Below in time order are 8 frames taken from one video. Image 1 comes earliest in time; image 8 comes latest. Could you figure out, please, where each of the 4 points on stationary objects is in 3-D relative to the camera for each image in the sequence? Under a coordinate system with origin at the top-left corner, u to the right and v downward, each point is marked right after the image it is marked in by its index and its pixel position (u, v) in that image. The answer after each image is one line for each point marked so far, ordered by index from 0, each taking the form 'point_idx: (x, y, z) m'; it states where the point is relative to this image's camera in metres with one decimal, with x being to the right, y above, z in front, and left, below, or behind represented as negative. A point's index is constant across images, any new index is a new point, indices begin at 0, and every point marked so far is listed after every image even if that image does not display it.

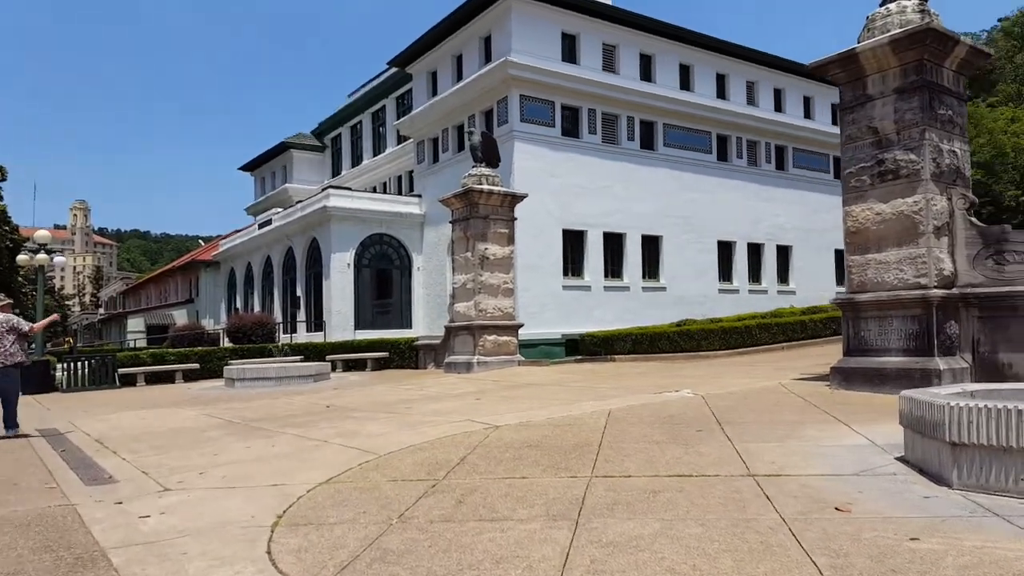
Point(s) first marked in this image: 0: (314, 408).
0: (-3.1, -1.9, +11.7) m
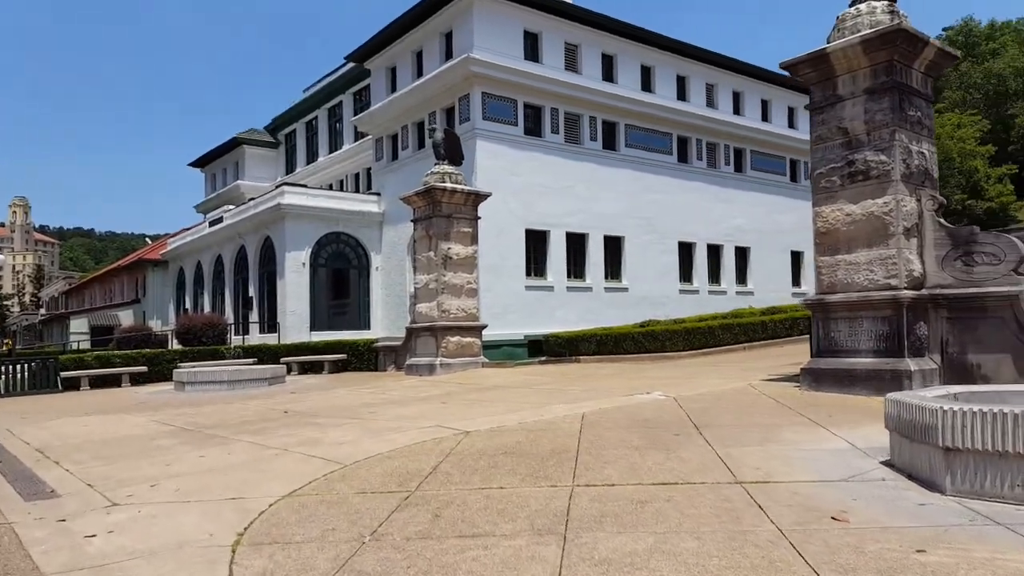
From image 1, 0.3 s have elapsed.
0: (-3.6, -1.9, +11.2) m
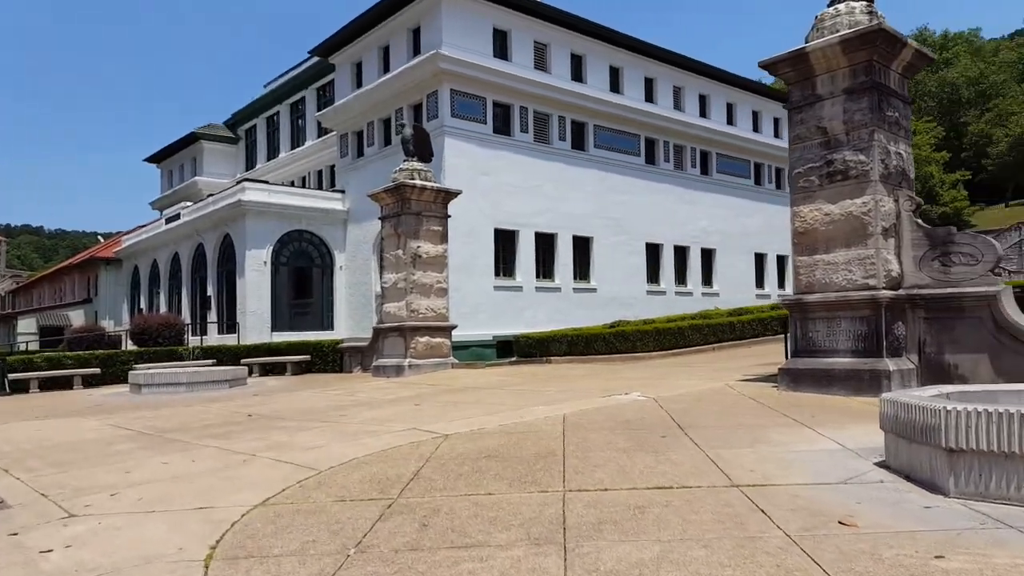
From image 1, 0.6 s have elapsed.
0: (-4.0, -1.9, +10.8) m
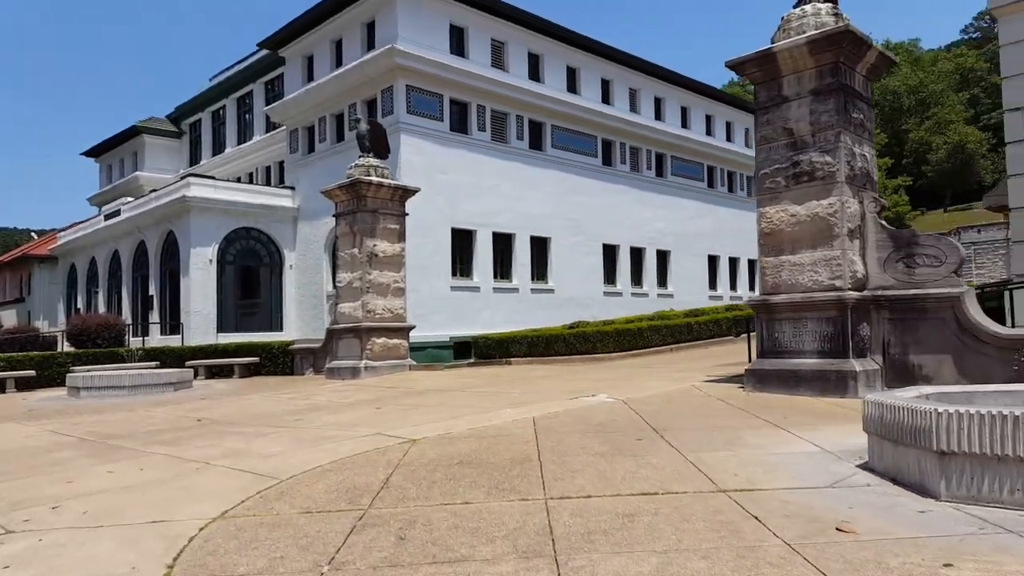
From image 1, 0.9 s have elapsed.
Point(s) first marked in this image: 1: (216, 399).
0: (-4.5, -1.8, +10.2) m
1: (-5.1, -1.9, +13.0) m
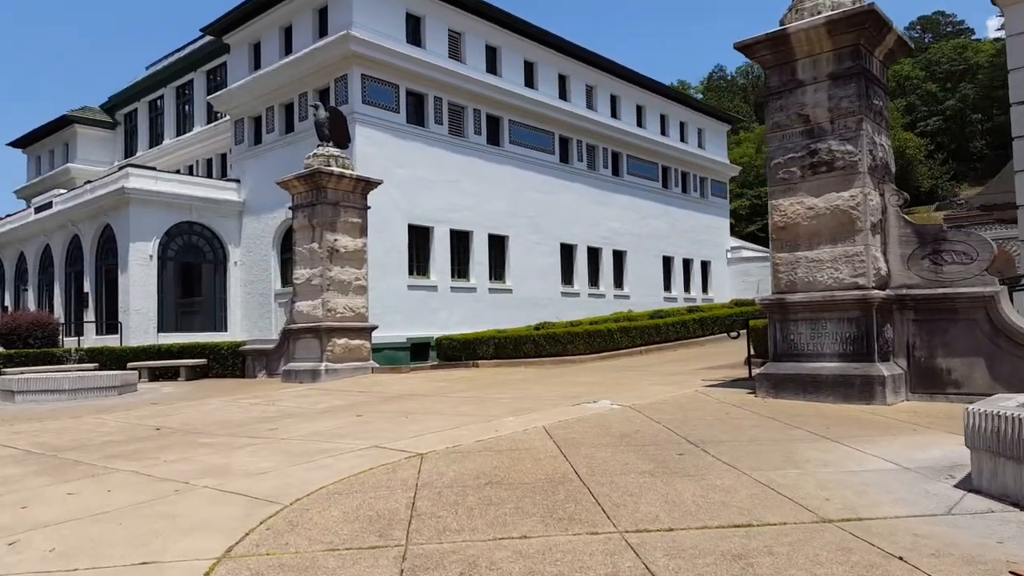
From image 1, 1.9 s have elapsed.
0: (-4.5, -1.8, +9.0) m
1: (-5.4, -1.9, +11.6) m
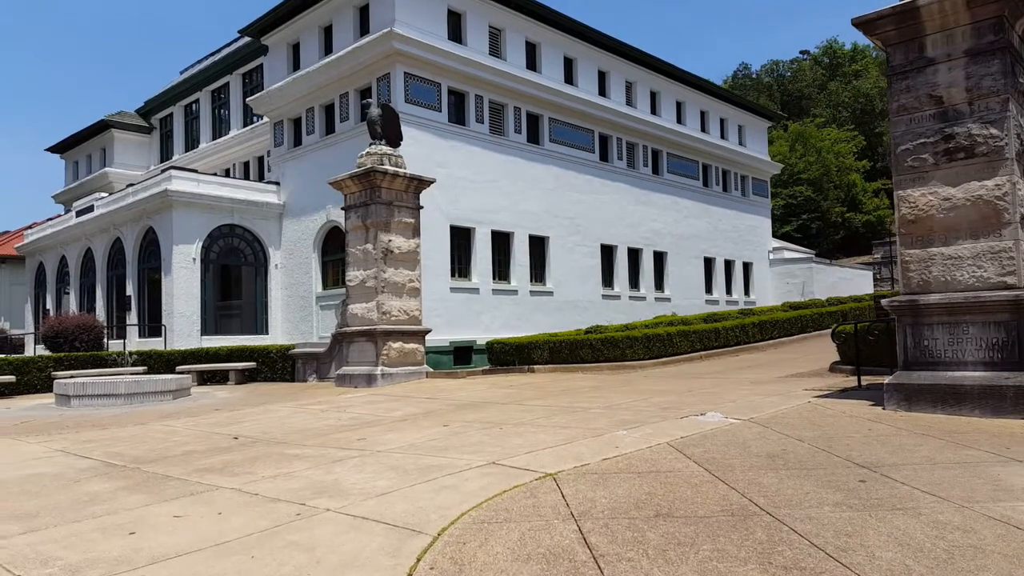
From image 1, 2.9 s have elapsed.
0: (-3.3, -1.8, +8.3) m
1: (-4.1, -1.9, +11.0) m
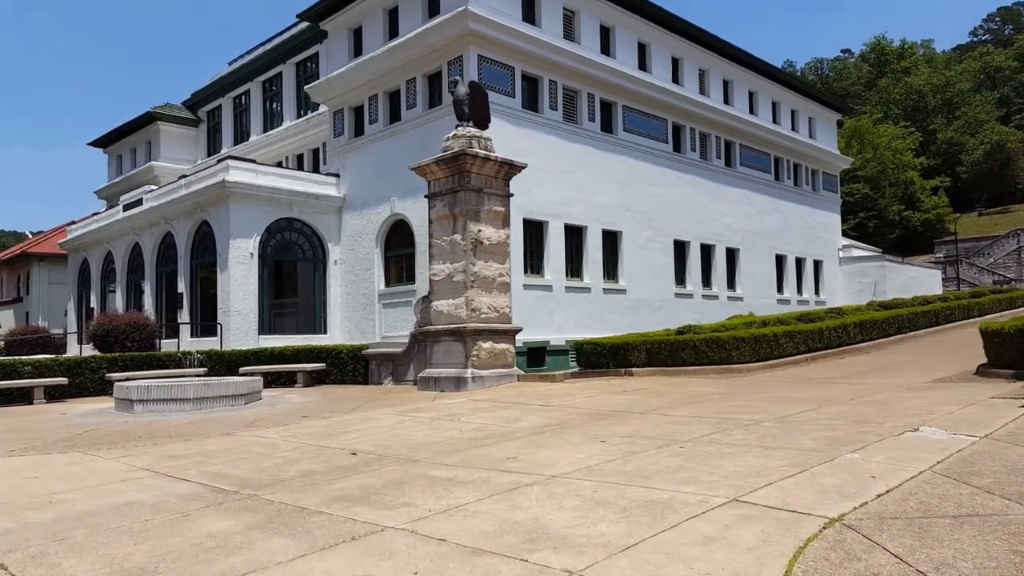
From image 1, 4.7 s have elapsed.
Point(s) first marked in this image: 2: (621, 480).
0: (-1.6, -1.7, +6.9) m
1: (-2.3, -1.8, +9.6) m
2: (+0.8, -1.4, +5.4) m
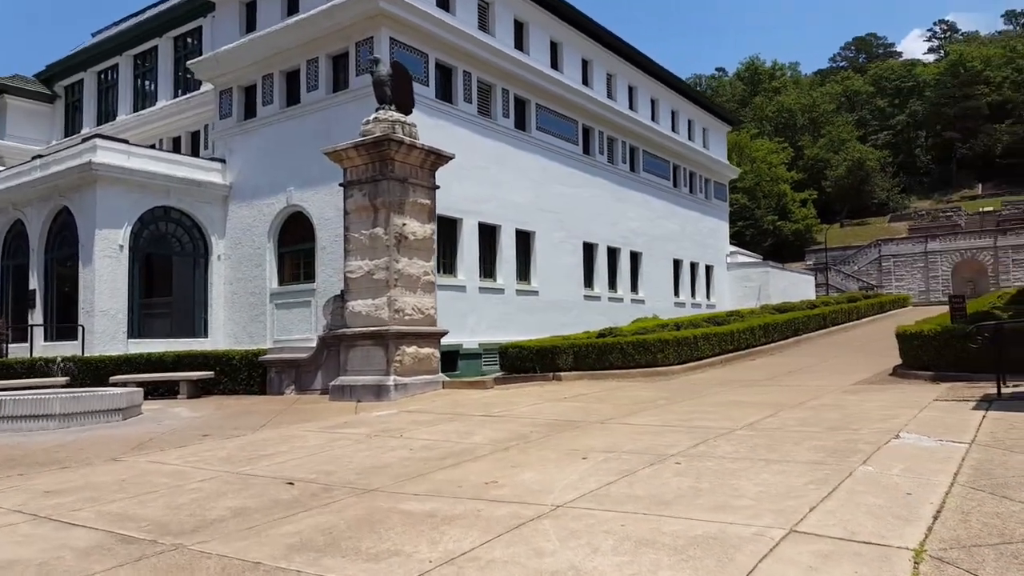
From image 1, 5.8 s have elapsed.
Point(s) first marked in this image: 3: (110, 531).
0: (-1.8, -1.6, +5.7) m
1: (-2.9, -1.8, +8.3) m
2: (+0.9, -1.4, +4.6) m
3: (-2.7, -1.7, +4.9) m
